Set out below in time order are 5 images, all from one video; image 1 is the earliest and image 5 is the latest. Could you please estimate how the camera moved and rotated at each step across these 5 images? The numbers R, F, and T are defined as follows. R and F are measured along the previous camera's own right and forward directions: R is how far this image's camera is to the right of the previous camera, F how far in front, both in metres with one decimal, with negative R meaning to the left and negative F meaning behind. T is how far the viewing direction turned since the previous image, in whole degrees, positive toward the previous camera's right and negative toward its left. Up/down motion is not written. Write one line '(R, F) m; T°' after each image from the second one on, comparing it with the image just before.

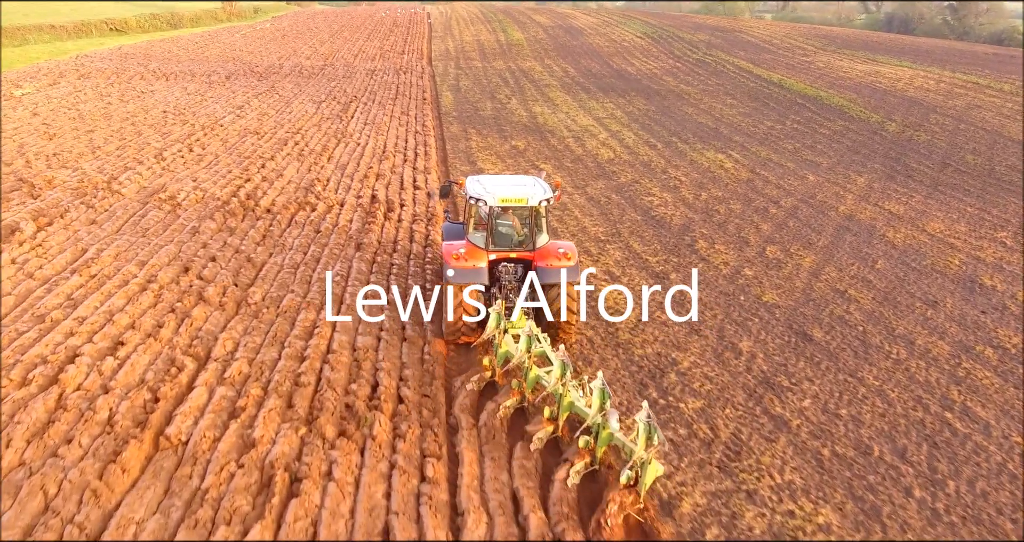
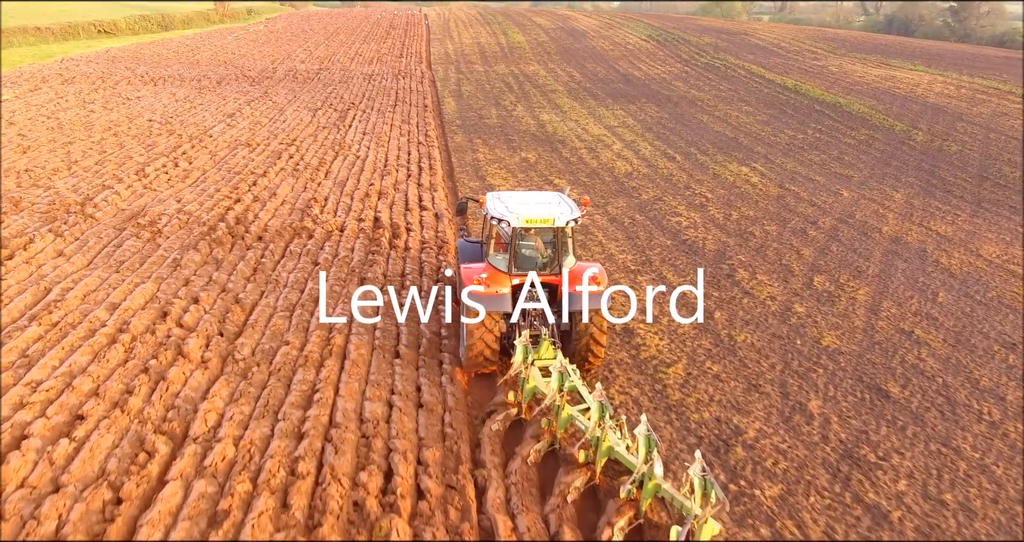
(-0.3, +0.9) m; 0°
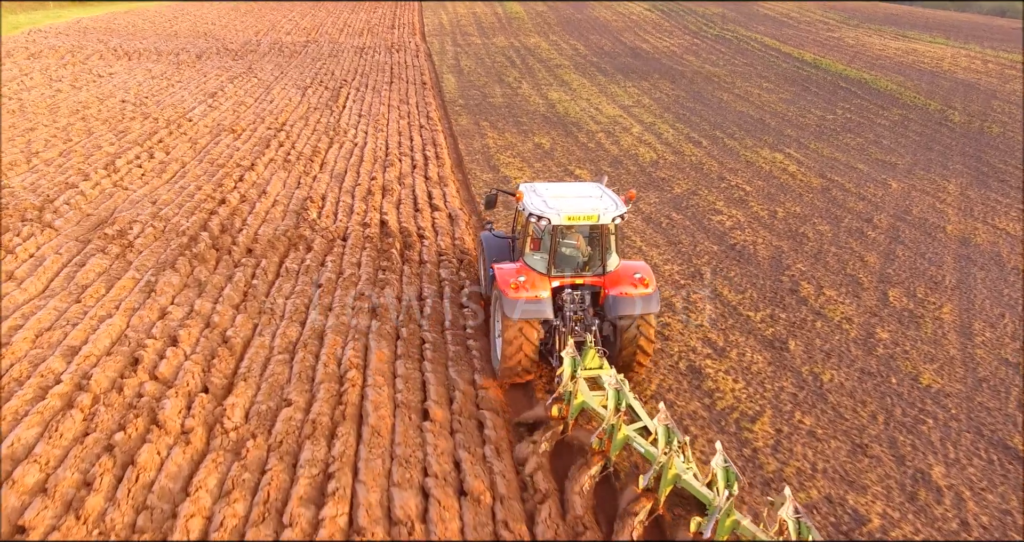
(-0.5, +1.2) m; +1°
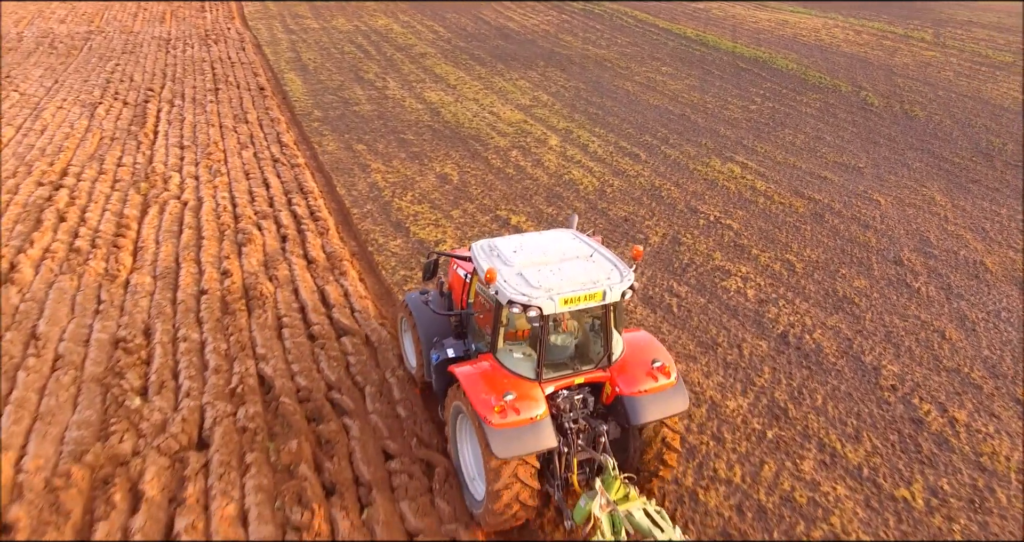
(-0.8, +3.2) m; +13°
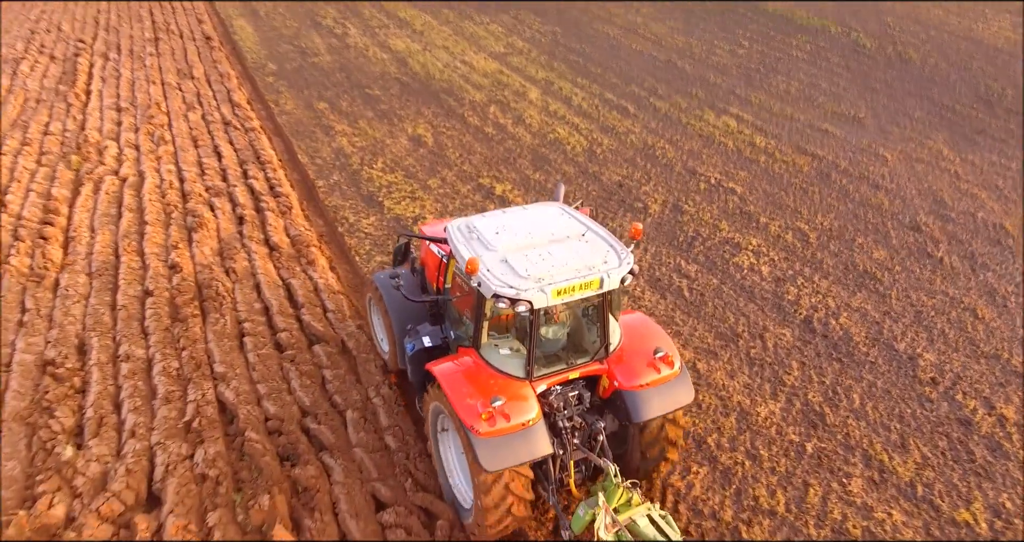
(-0.2, +0.7) m; +3°
